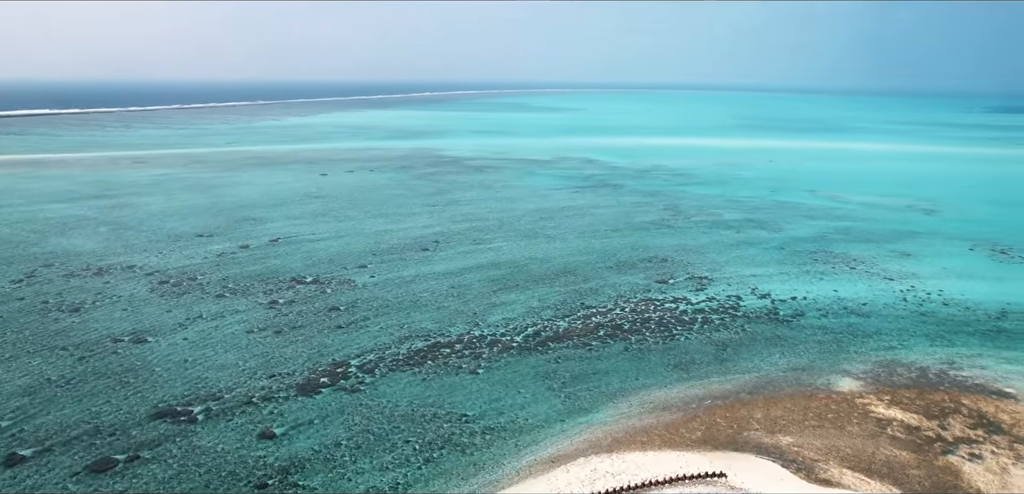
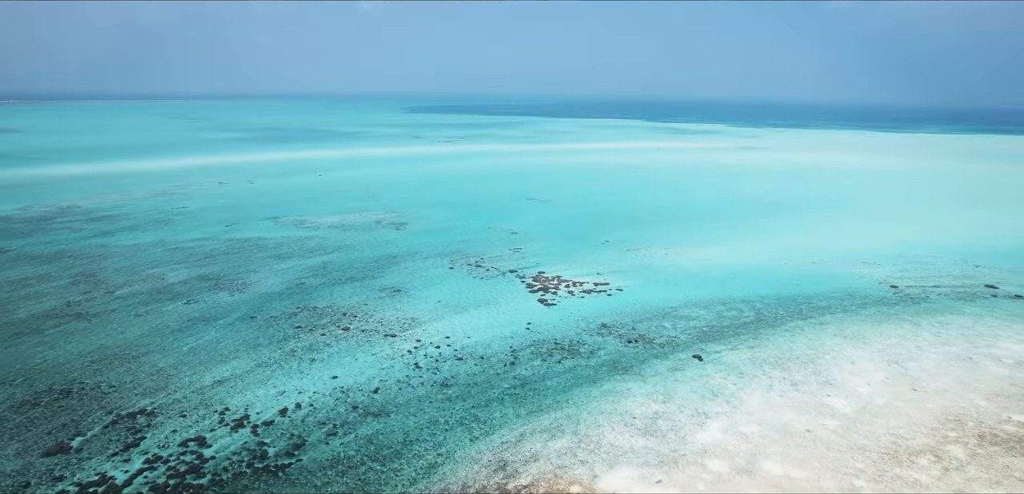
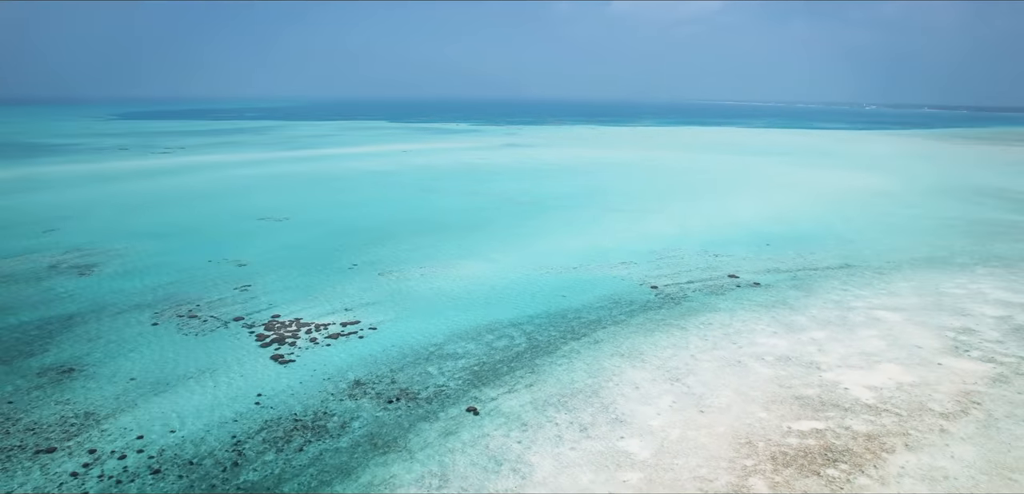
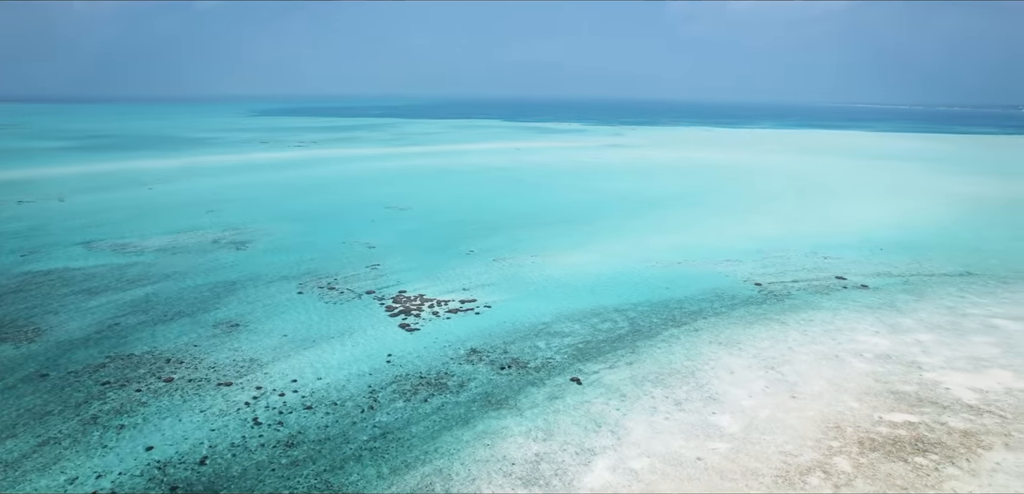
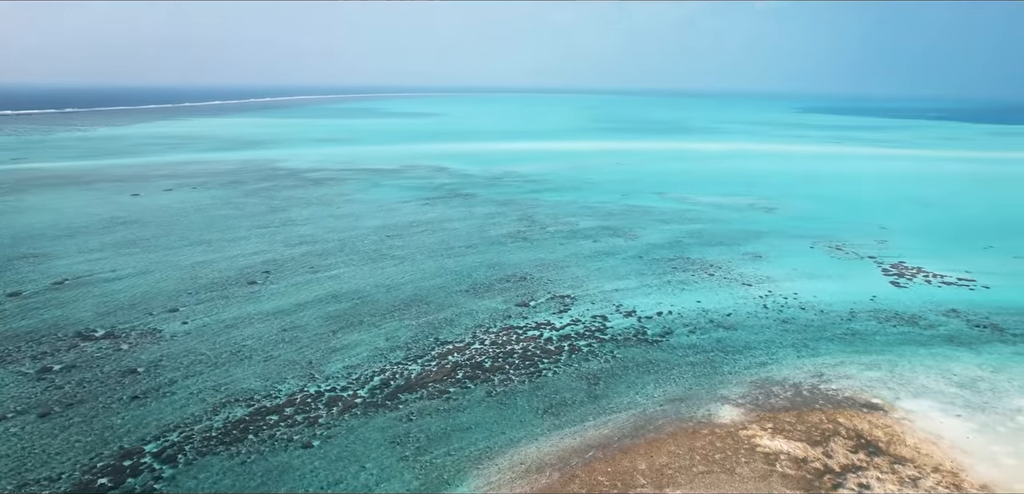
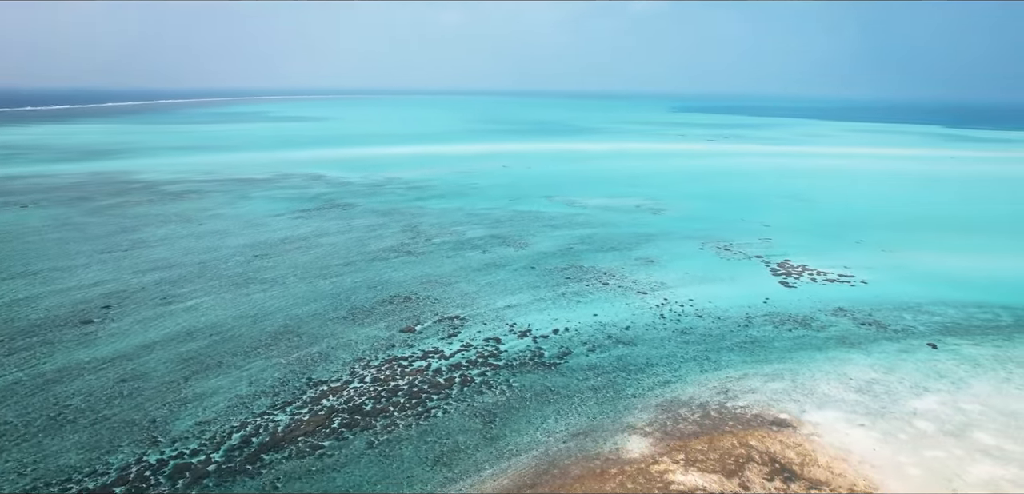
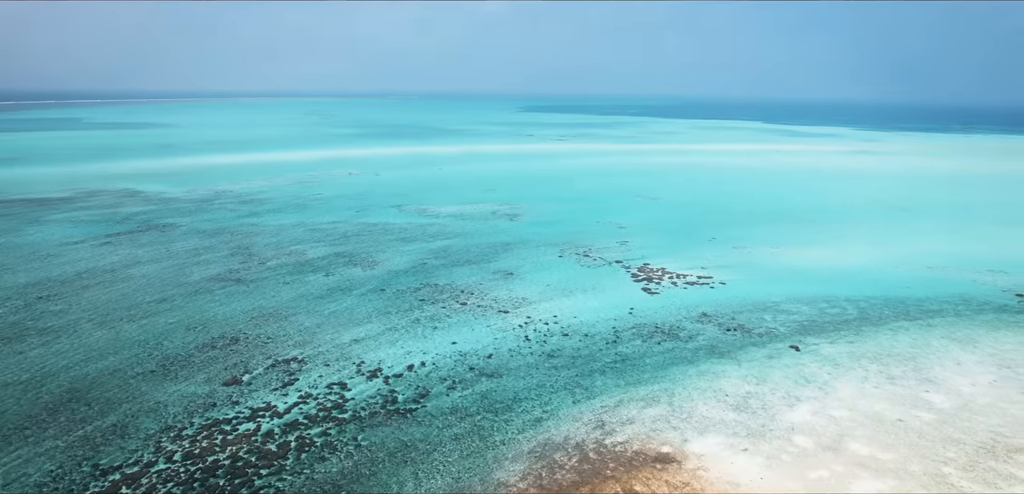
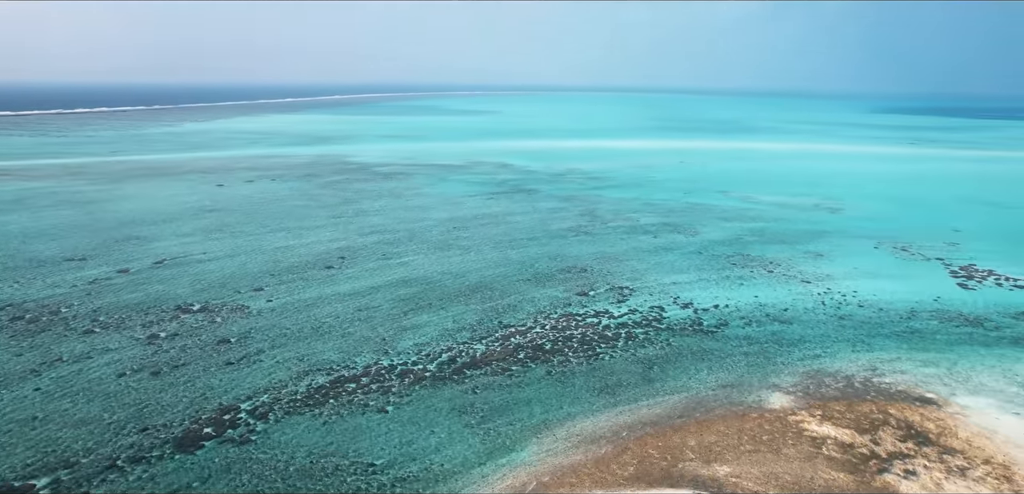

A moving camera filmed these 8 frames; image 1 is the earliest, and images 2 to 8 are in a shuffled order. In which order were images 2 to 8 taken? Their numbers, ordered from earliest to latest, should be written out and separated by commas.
8, 5, 6, 7, 2, 4, 3
